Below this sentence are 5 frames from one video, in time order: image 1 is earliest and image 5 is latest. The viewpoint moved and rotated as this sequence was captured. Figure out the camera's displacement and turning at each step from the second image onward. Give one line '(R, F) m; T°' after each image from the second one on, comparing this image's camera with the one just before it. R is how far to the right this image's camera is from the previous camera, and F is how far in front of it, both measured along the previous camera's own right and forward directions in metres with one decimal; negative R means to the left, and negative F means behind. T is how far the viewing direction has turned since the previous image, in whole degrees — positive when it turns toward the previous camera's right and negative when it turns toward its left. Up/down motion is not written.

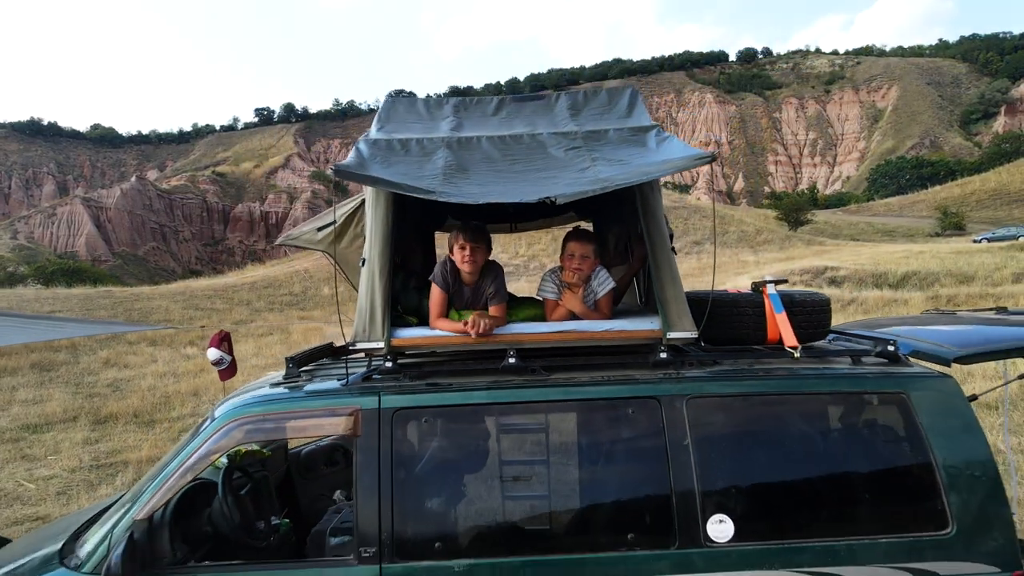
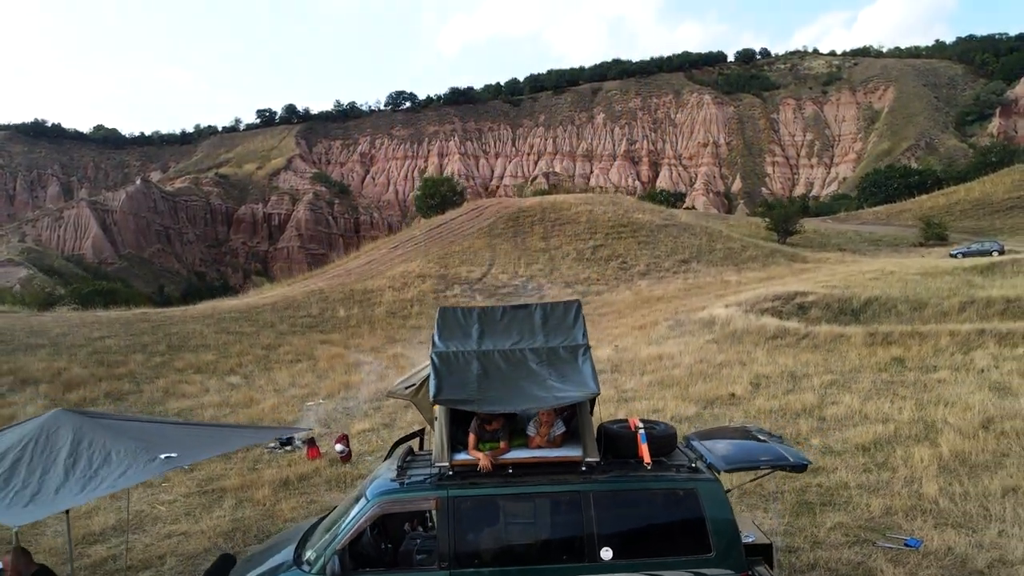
(0.0, -2.6) m; 0°
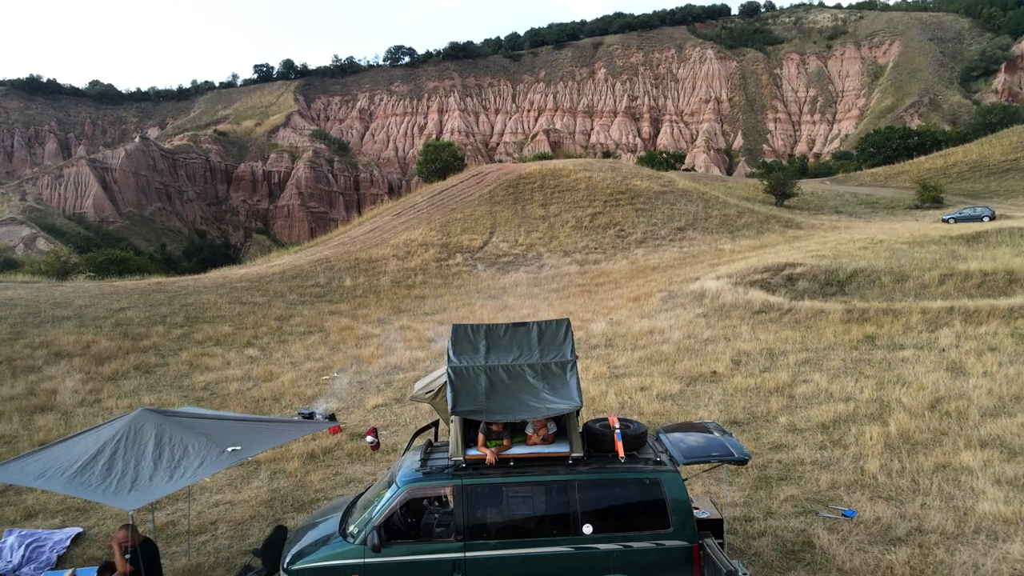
(0.0, -1.2) m; 0°
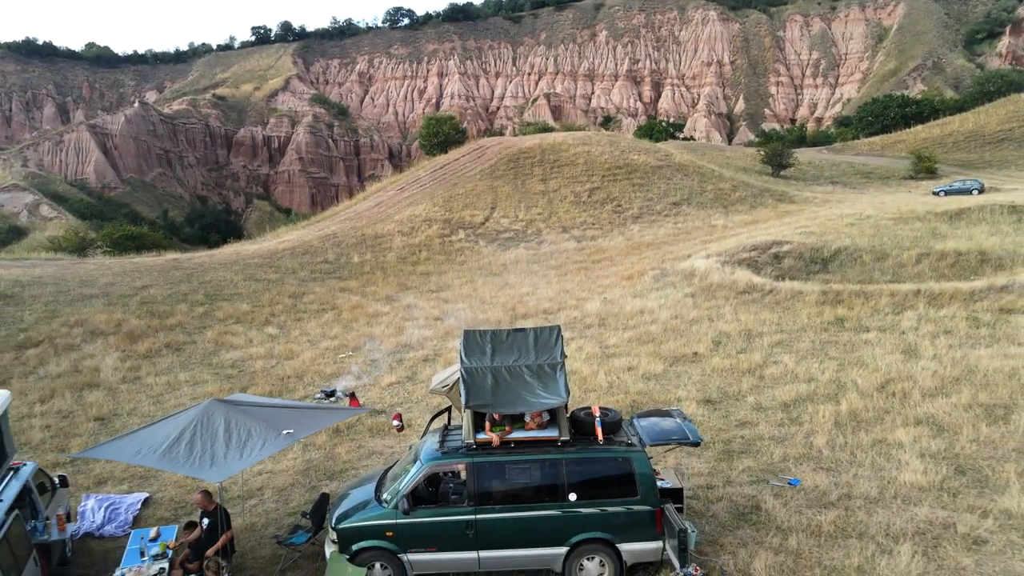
(0.0, -1.5) m; 0°
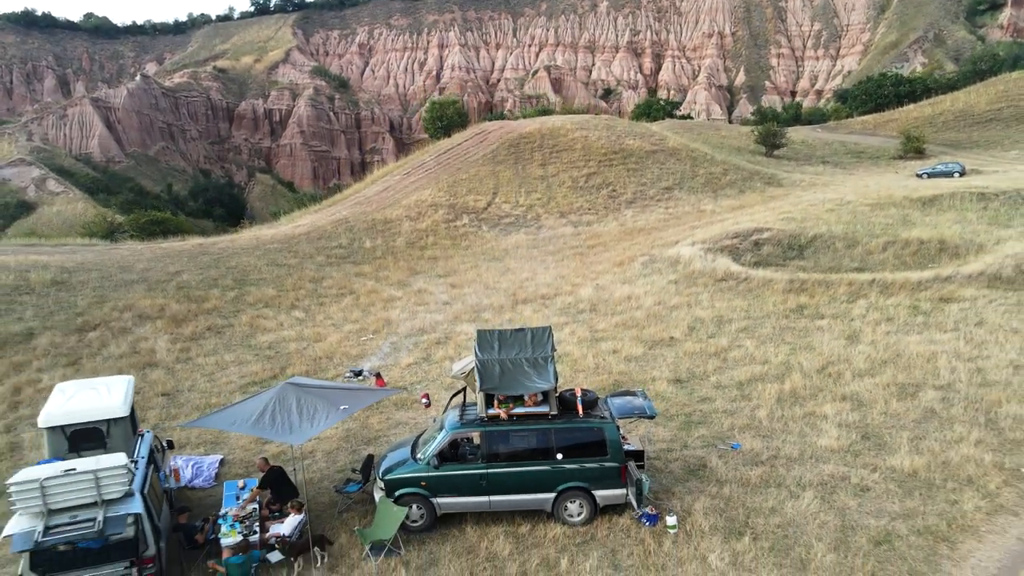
(0.0, -2.6) m; 0°
